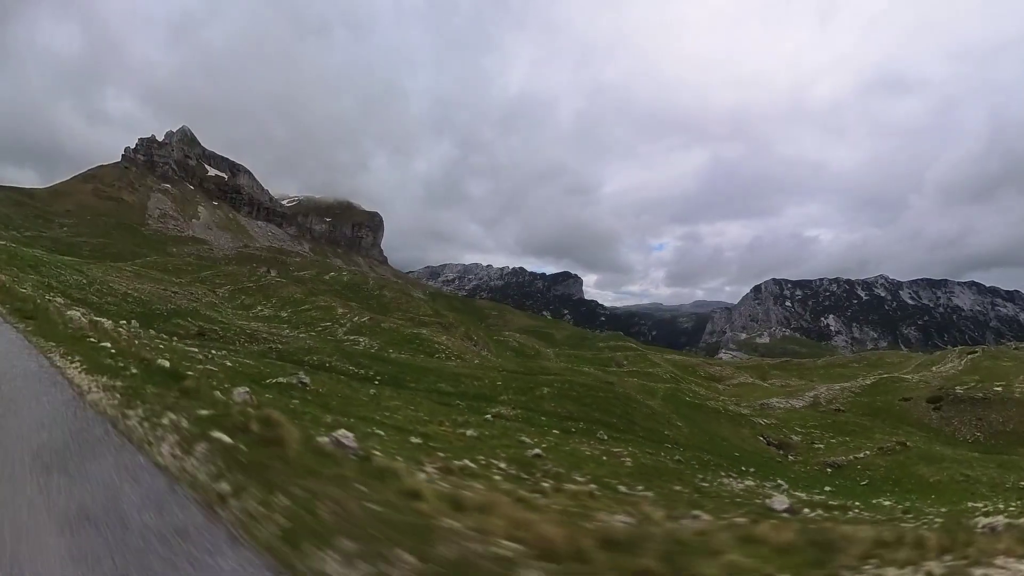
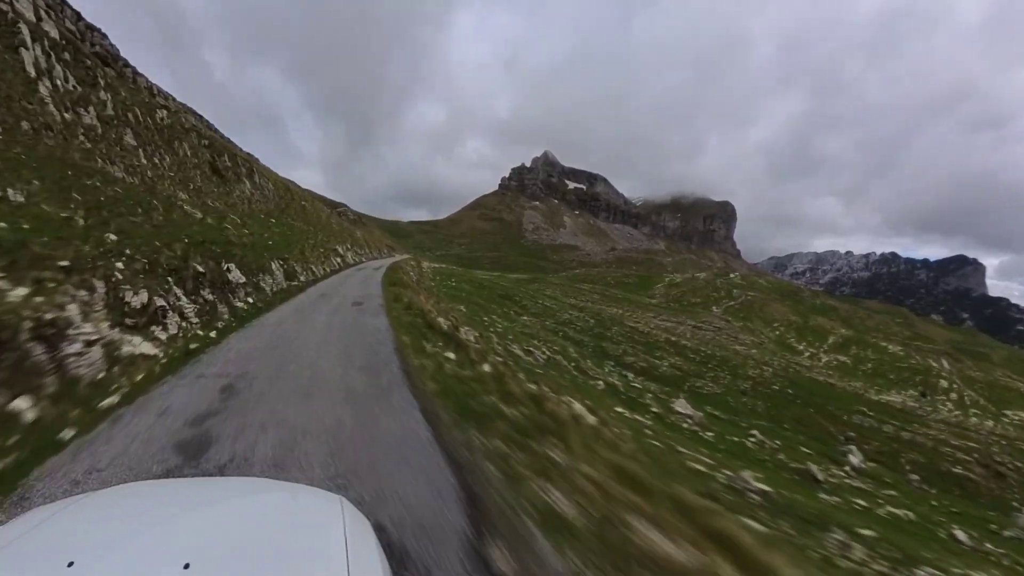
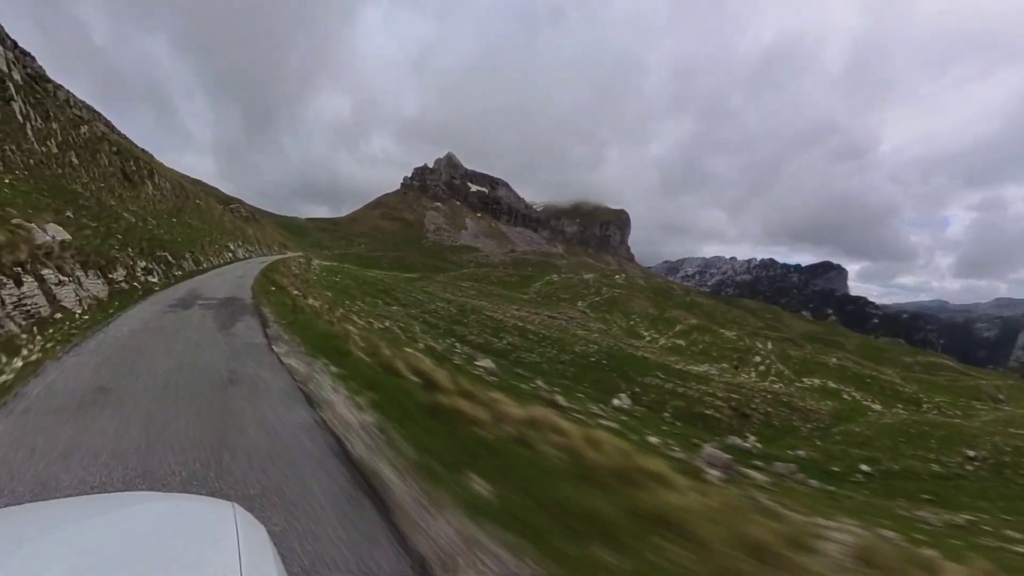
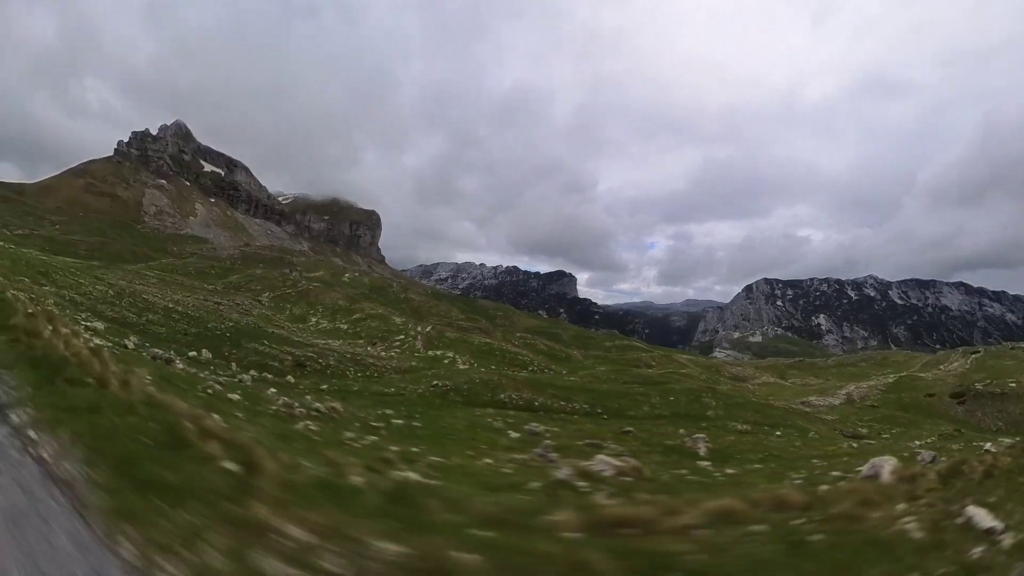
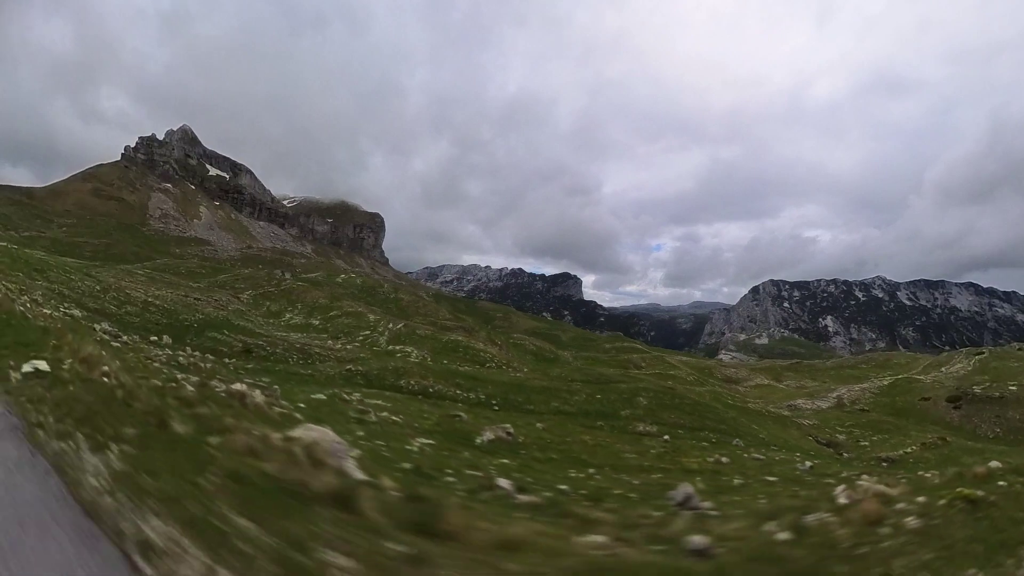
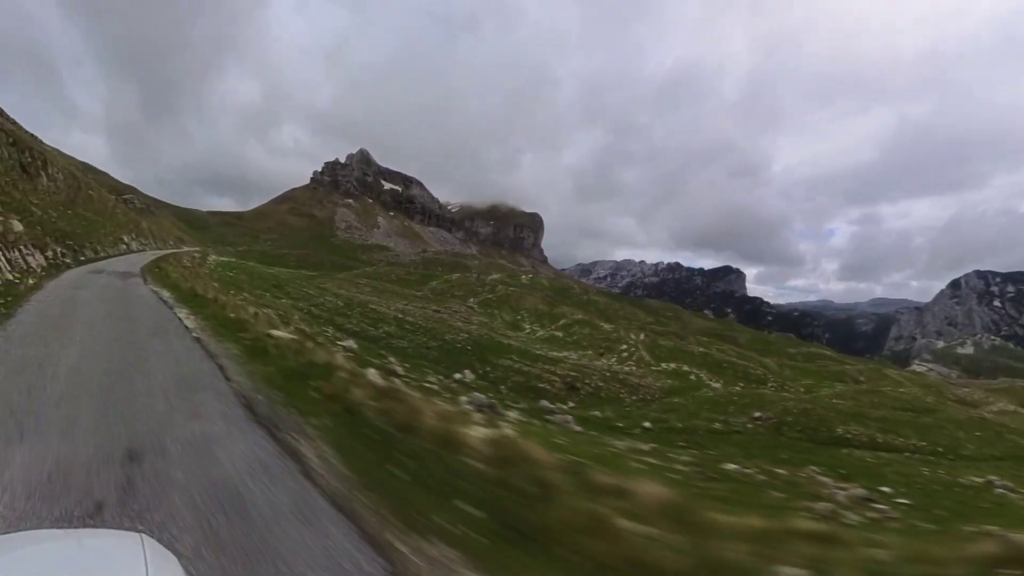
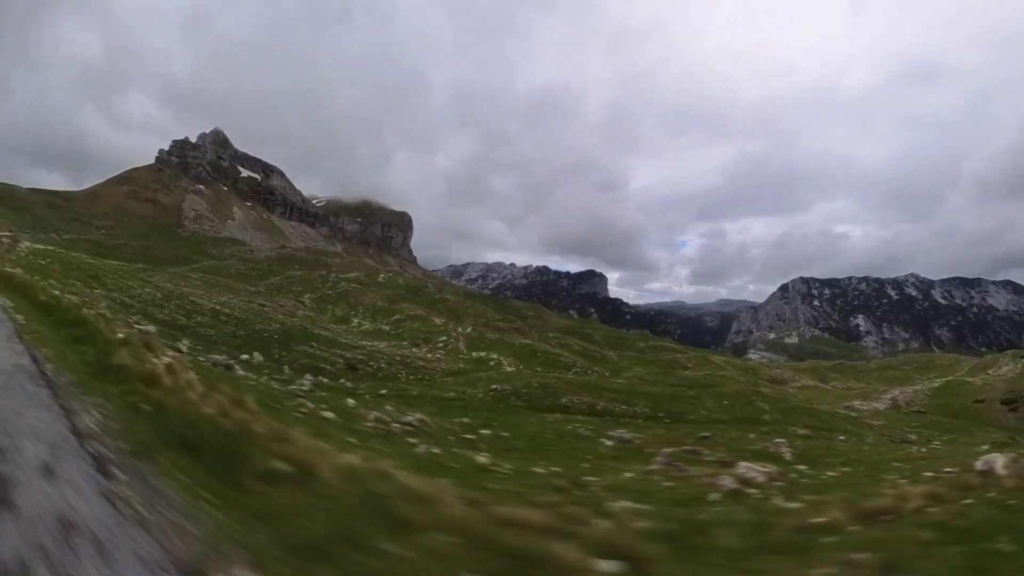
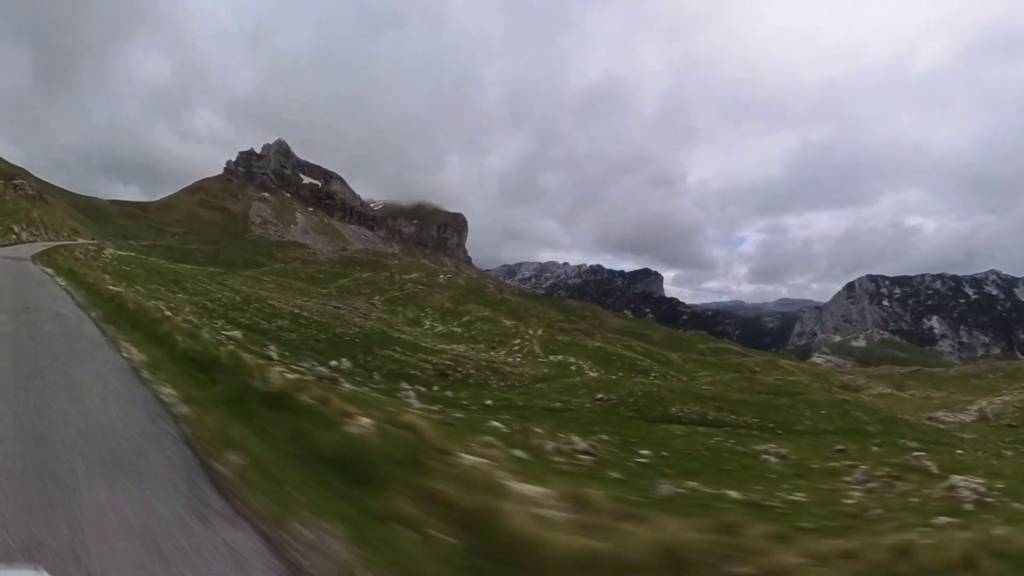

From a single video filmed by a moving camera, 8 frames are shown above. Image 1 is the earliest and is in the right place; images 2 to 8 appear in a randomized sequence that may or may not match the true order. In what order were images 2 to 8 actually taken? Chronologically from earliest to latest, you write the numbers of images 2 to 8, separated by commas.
5, 4, 7, 8, 6, 3, 2
